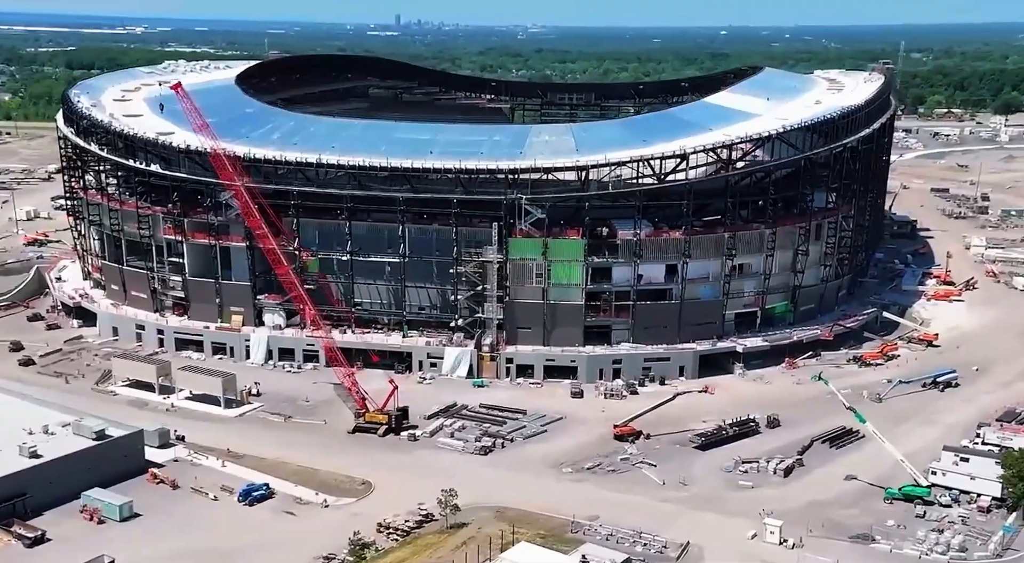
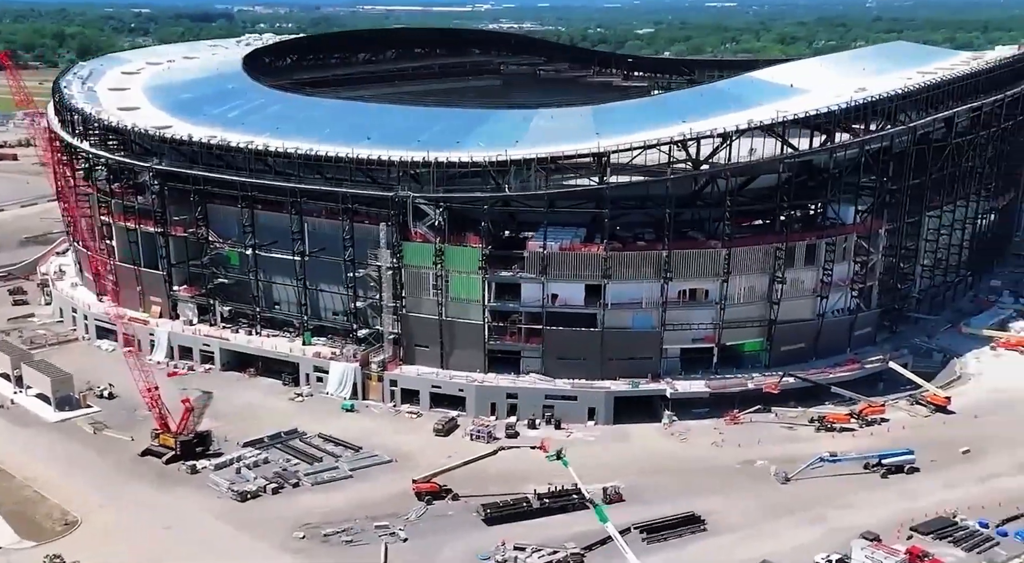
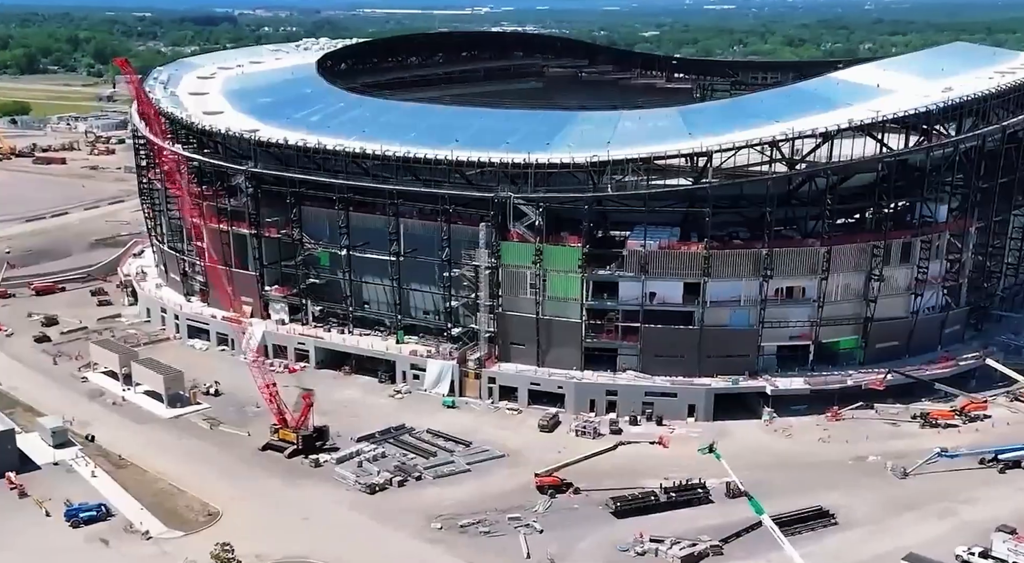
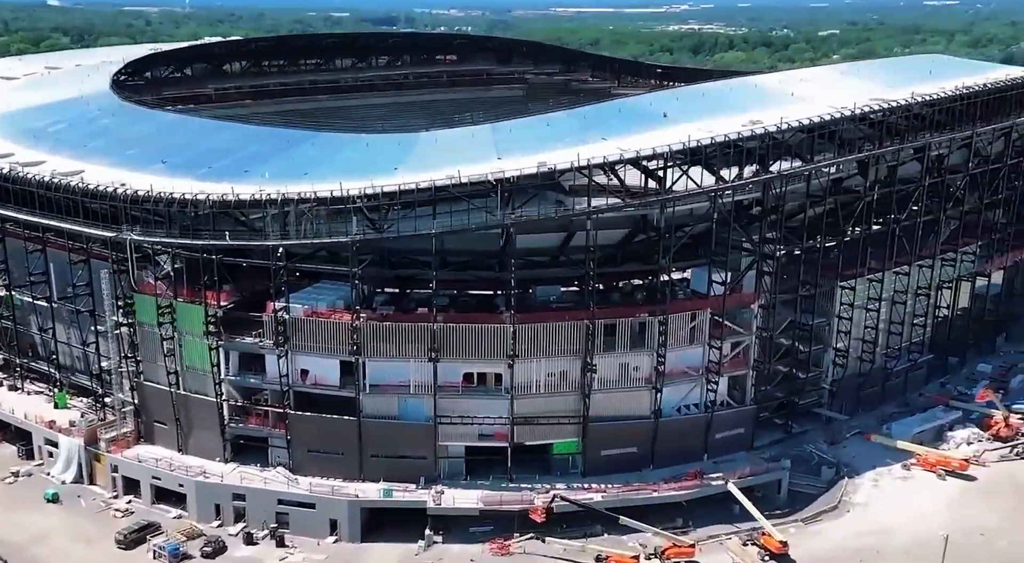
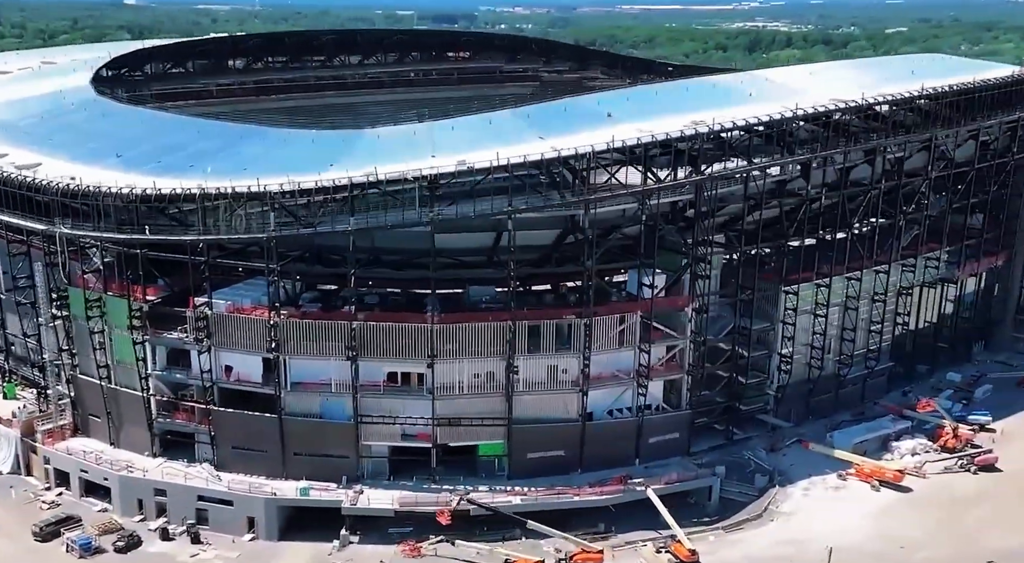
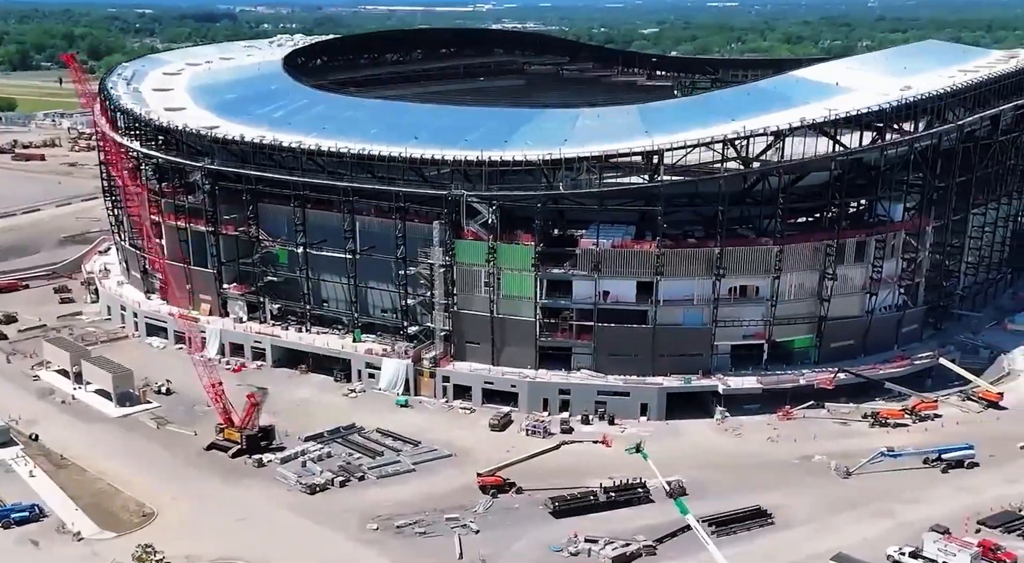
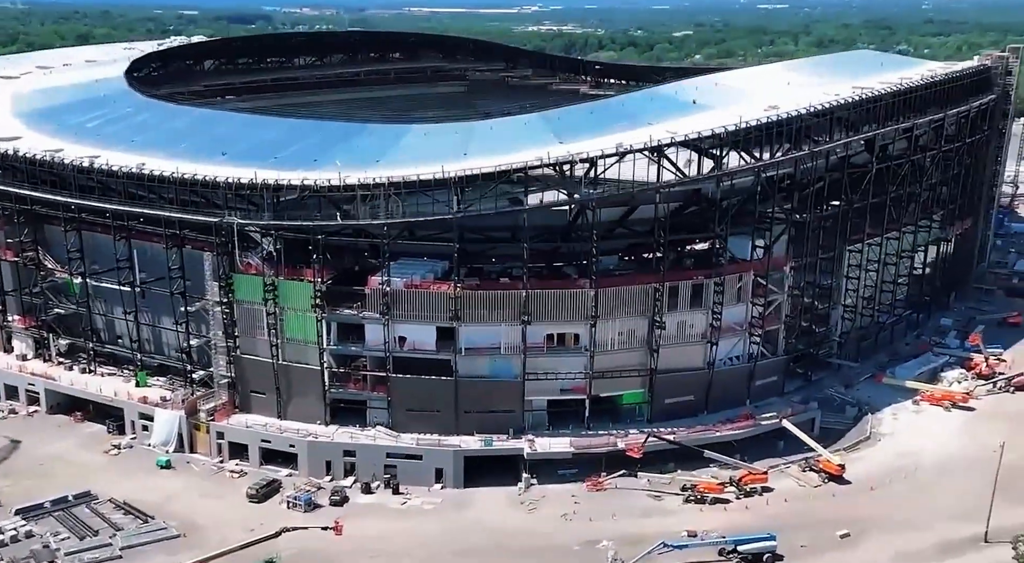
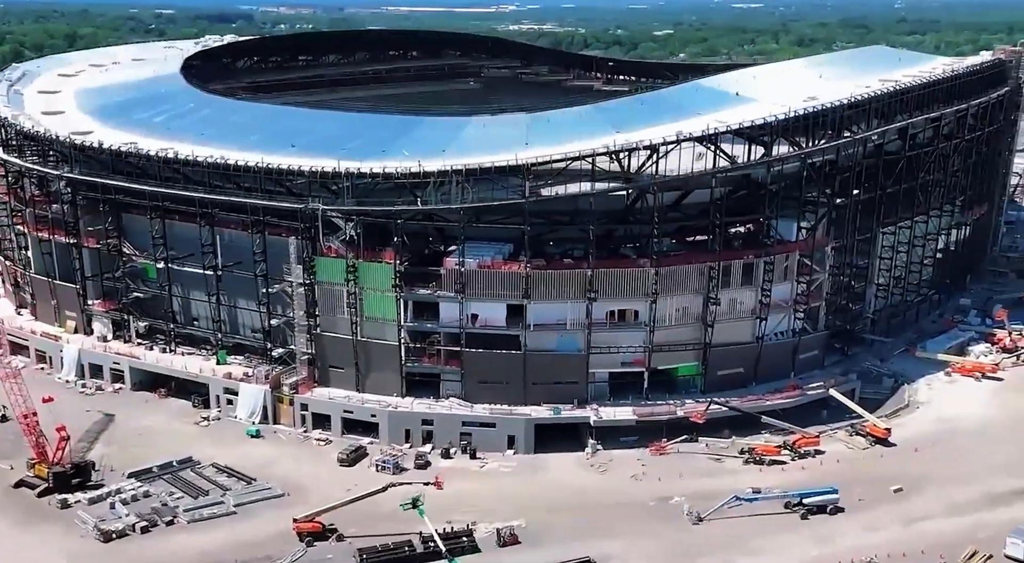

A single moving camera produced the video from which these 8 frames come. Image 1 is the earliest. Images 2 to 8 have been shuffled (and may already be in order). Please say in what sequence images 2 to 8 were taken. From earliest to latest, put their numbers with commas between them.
3, 6, 2, 8, 7, 4, 5
